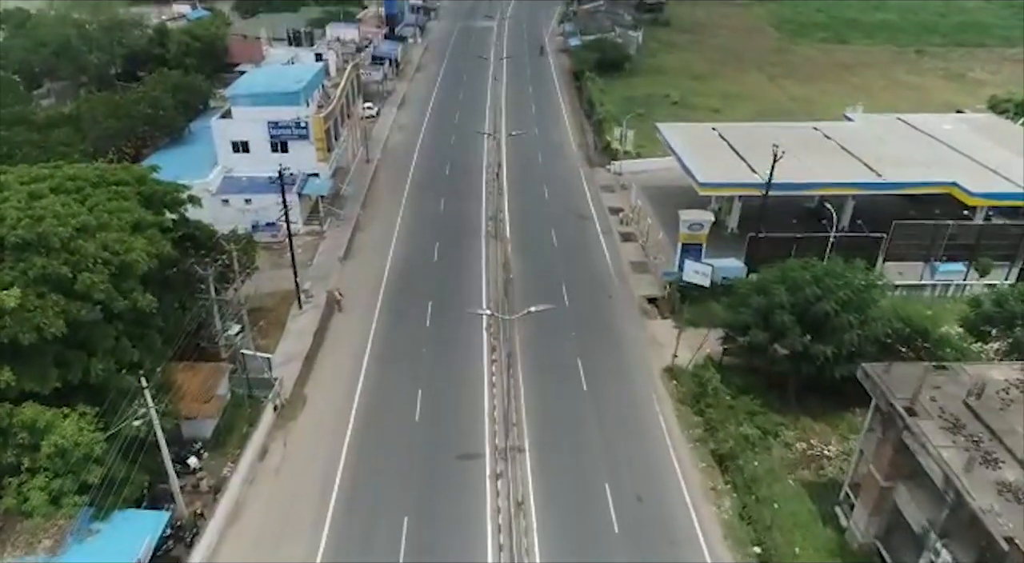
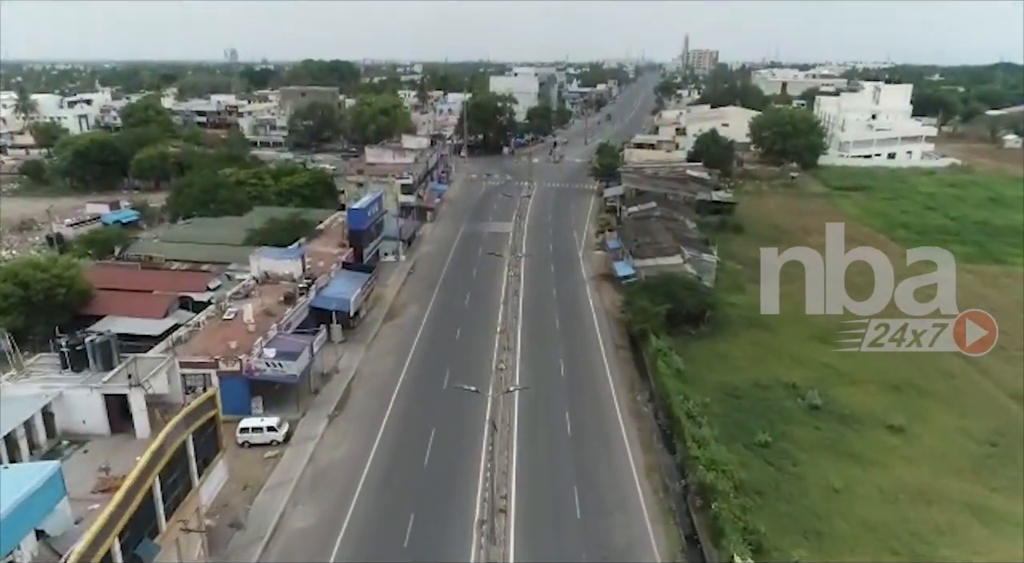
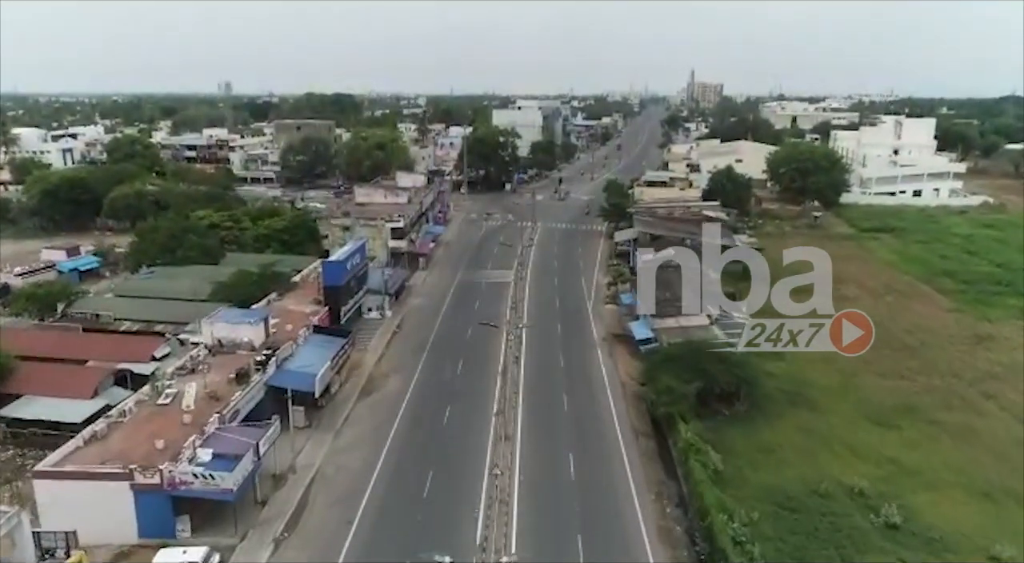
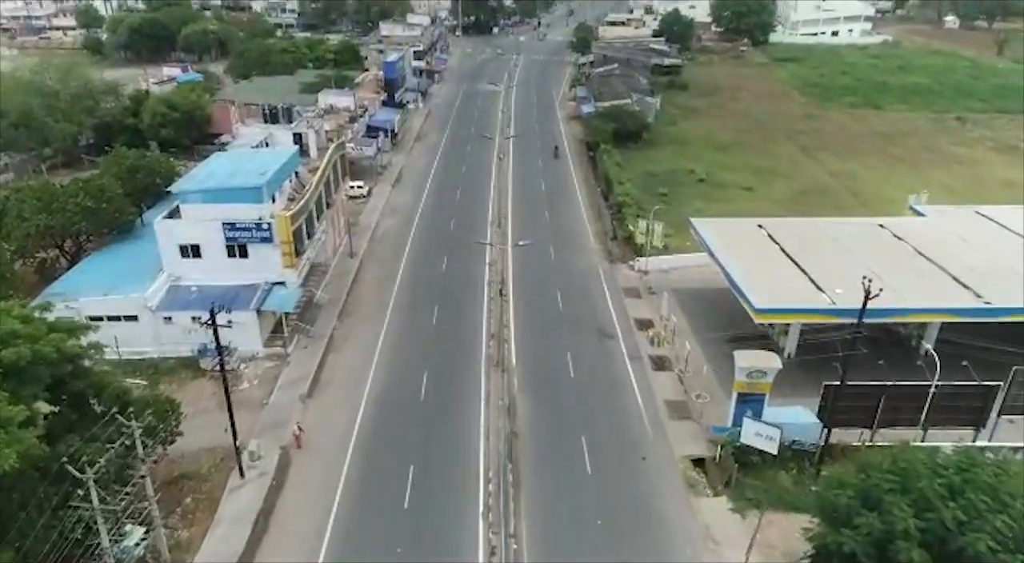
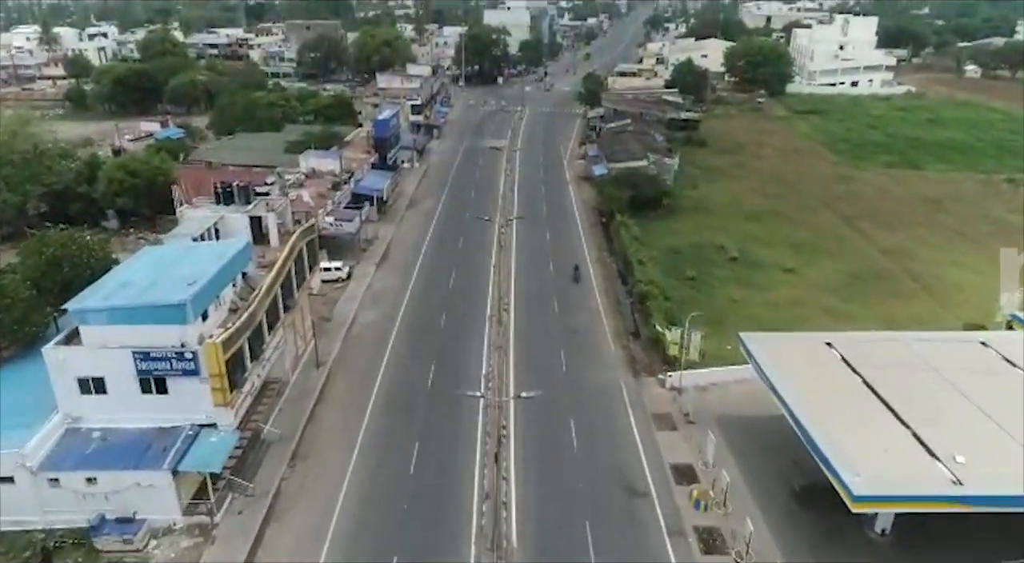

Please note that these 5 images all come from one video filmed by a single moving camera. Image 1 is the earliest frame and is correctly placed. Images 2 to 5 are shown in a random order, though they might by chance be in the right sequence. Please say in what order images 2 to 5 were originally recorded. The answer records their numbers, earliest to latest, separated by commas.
4, 5, 2, 3
